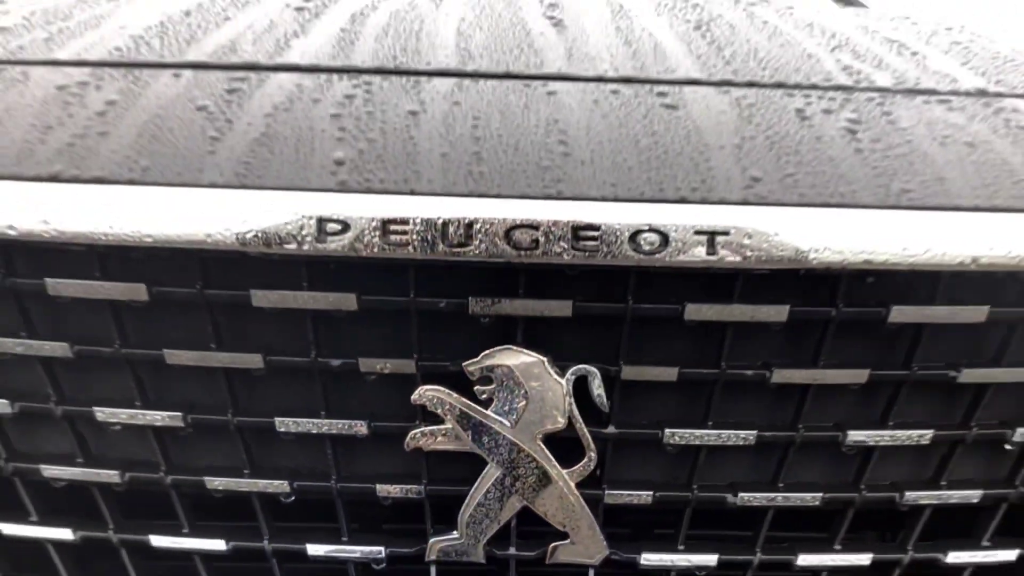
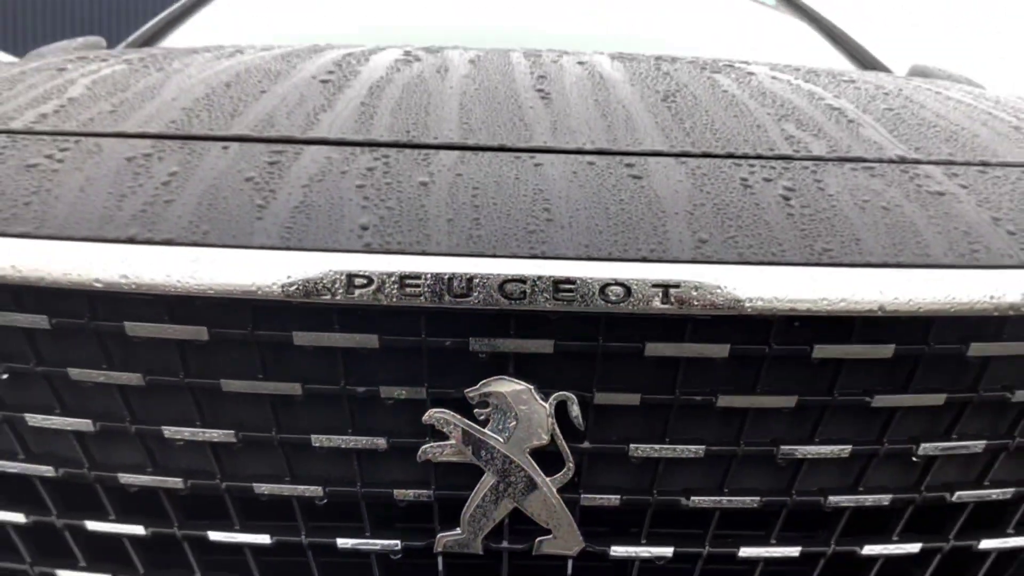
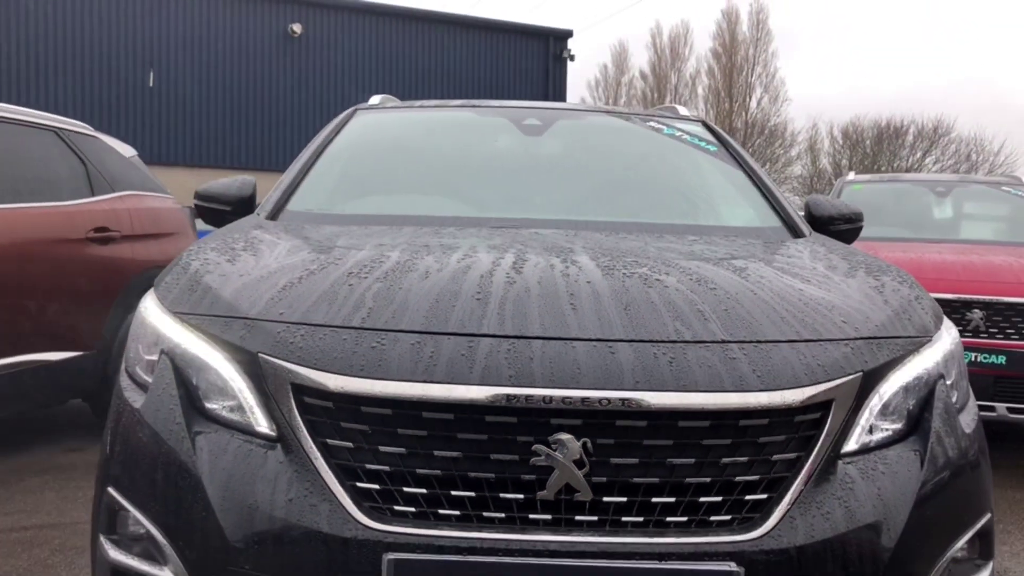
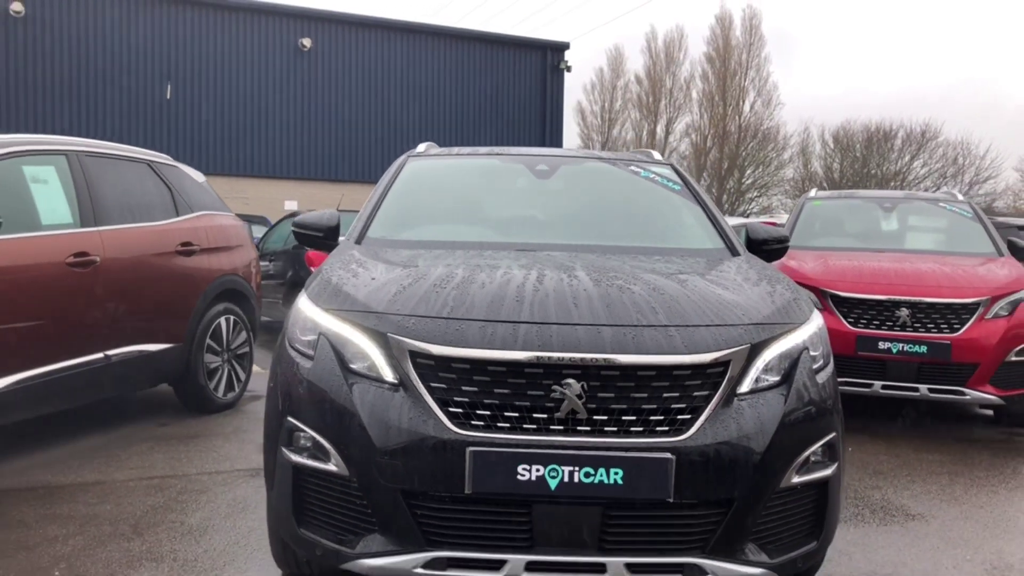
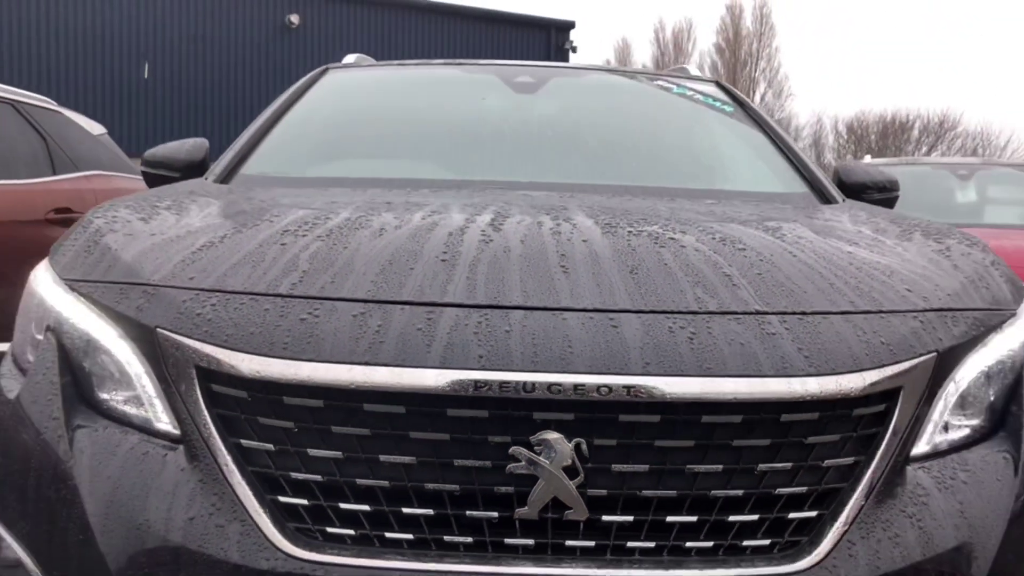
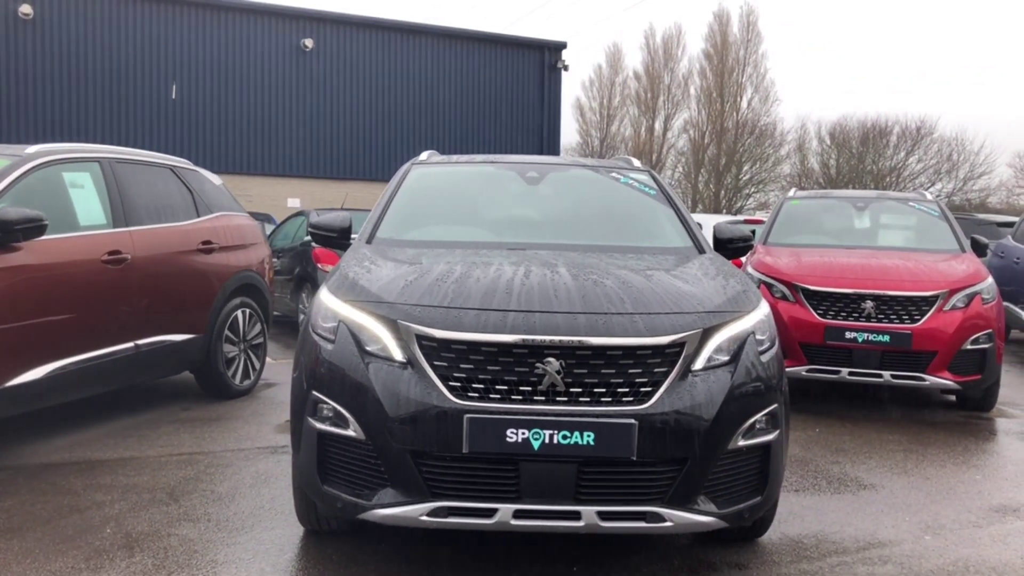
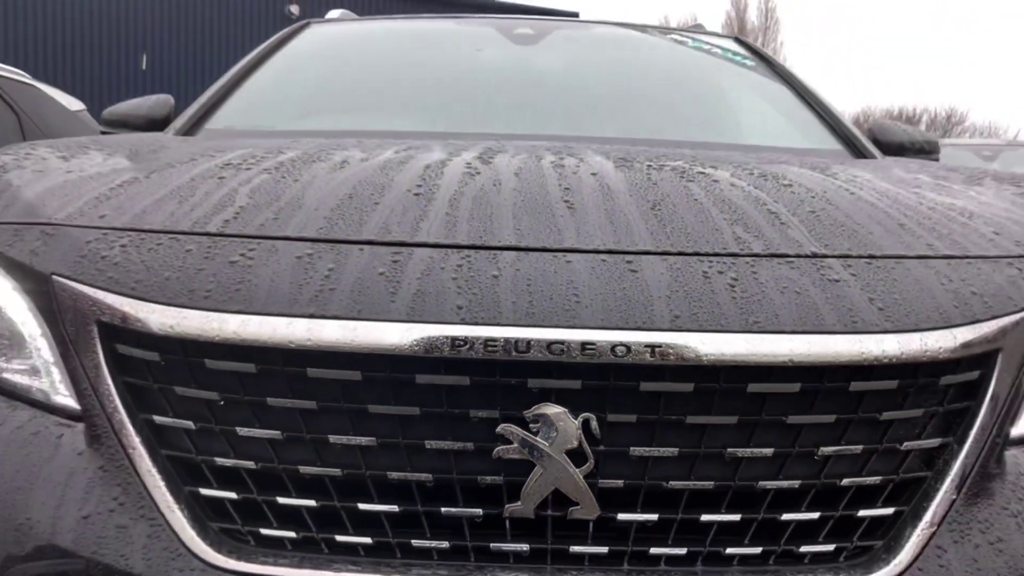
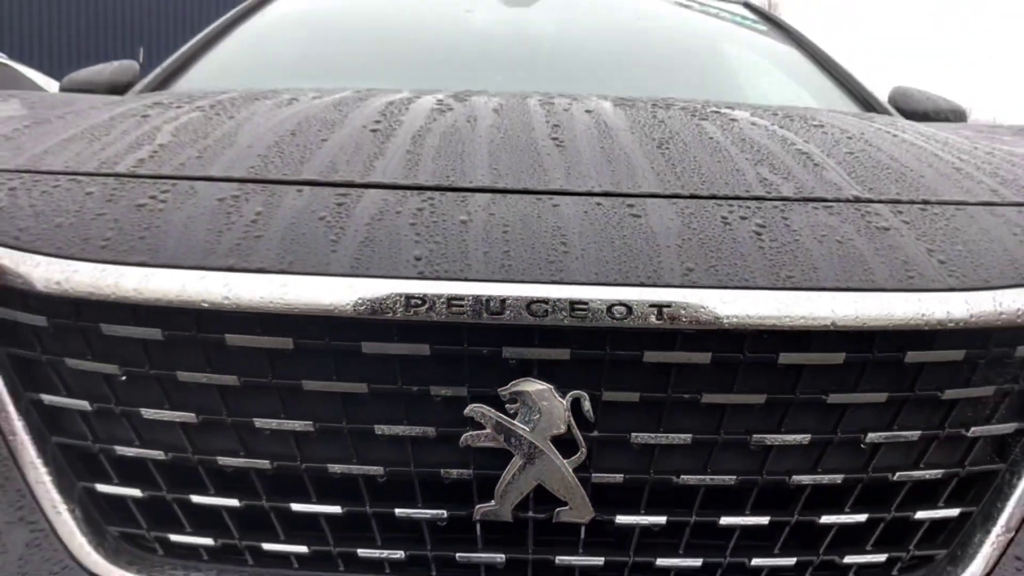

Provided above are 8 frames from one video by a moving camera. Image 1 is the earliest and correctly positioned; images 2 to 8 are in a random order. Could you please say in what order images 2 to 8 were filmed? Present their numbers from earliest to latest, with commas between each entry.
2, 8, 7, 5, 3, 4, 6
